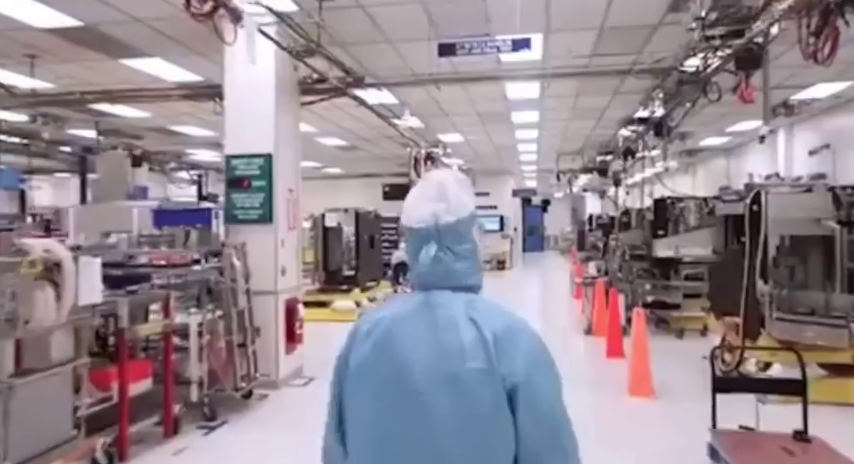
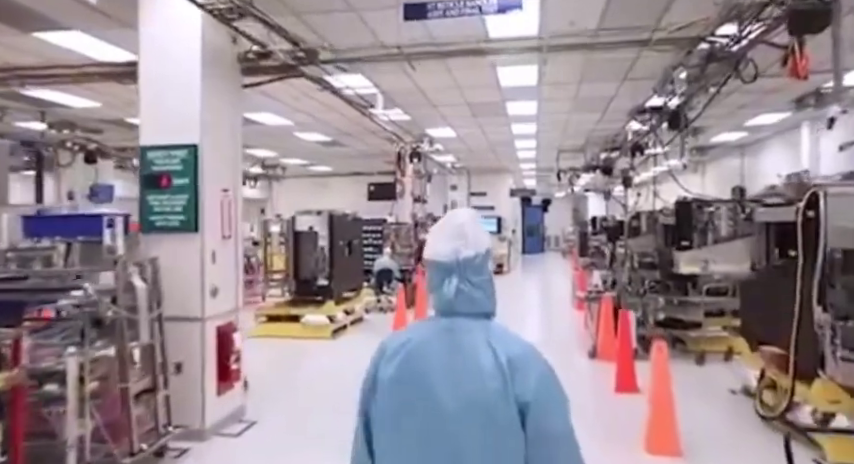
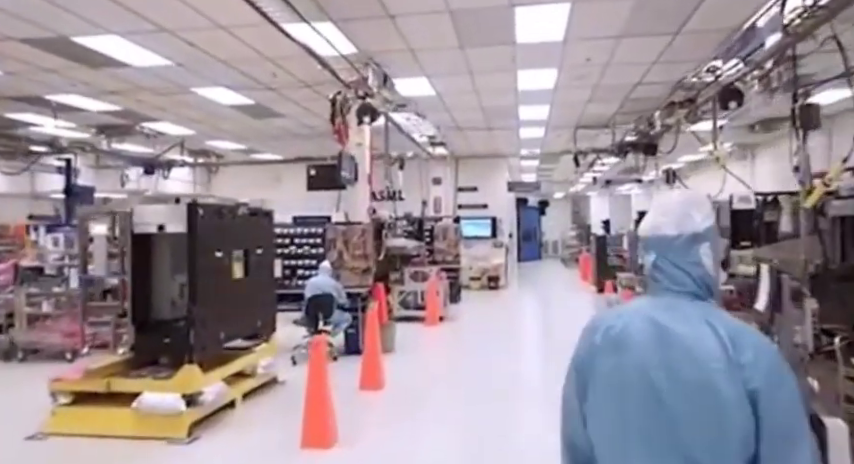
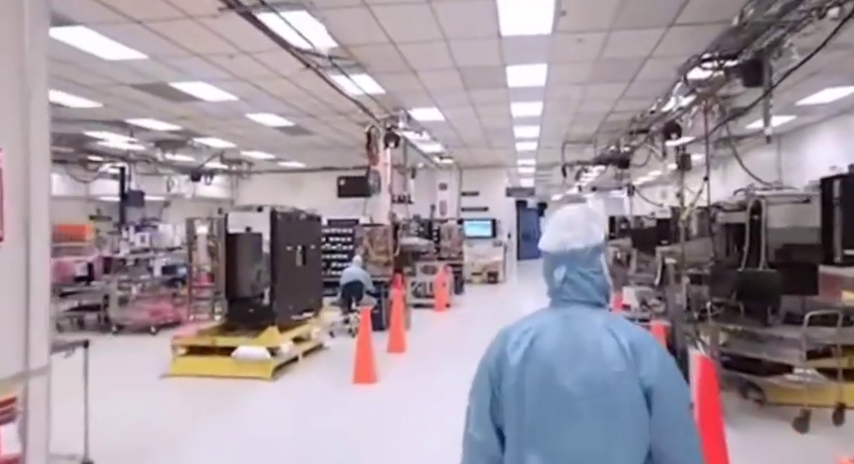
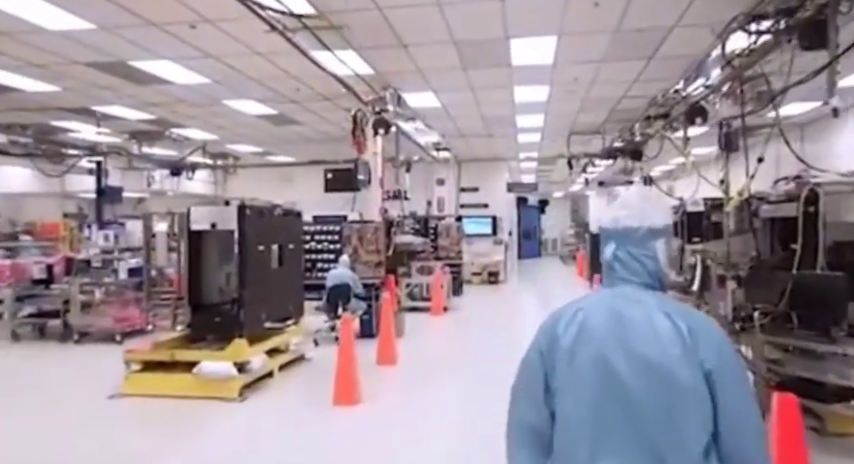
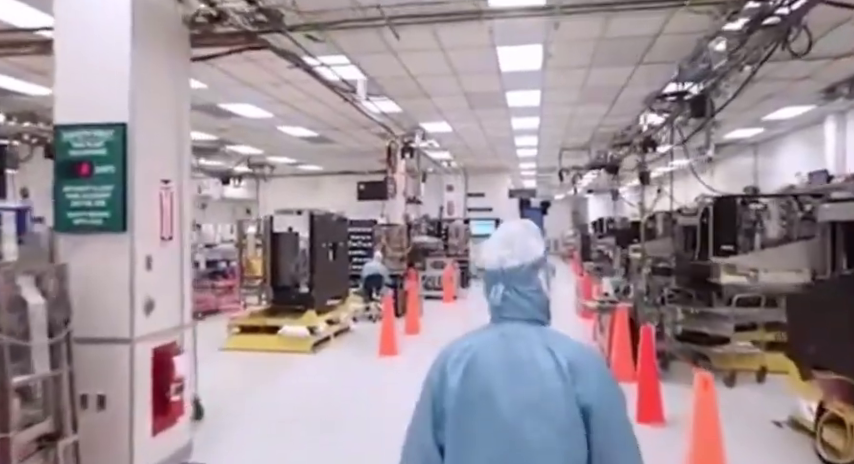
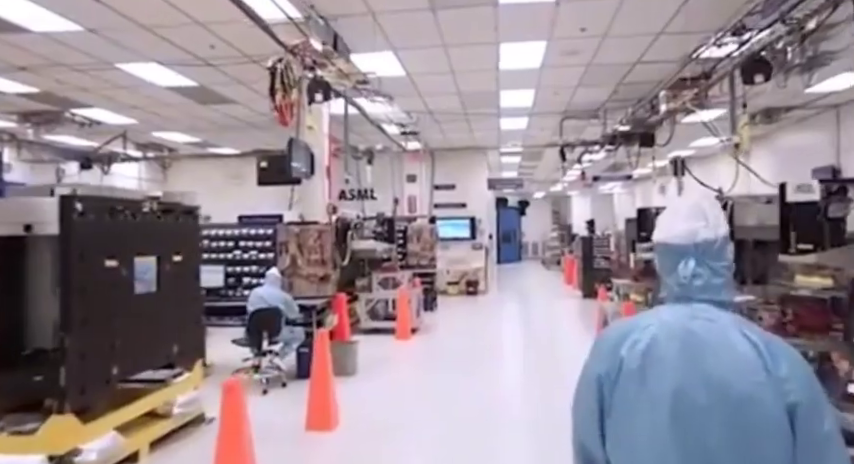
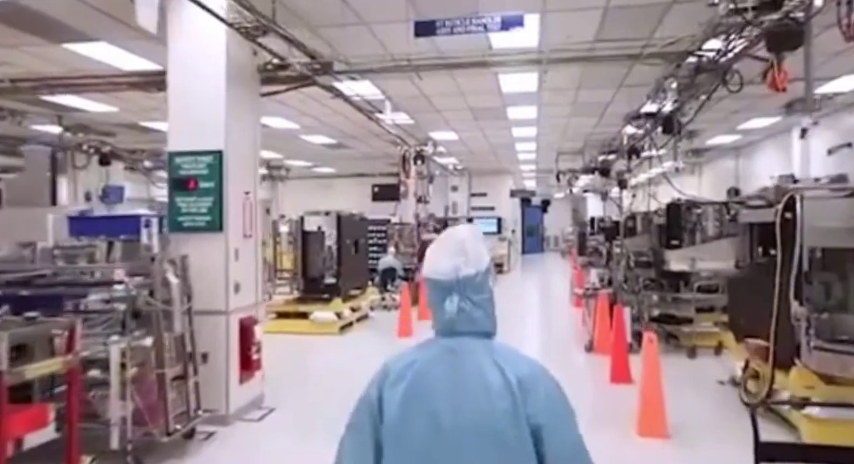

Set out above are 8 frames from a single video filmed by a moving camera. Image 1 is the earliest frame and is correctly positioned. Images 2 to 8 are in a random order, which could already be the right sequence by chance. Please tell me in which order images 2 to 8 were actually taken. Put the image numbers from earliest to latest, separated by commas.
8, 2, 6, 4, 5, 3, 7
